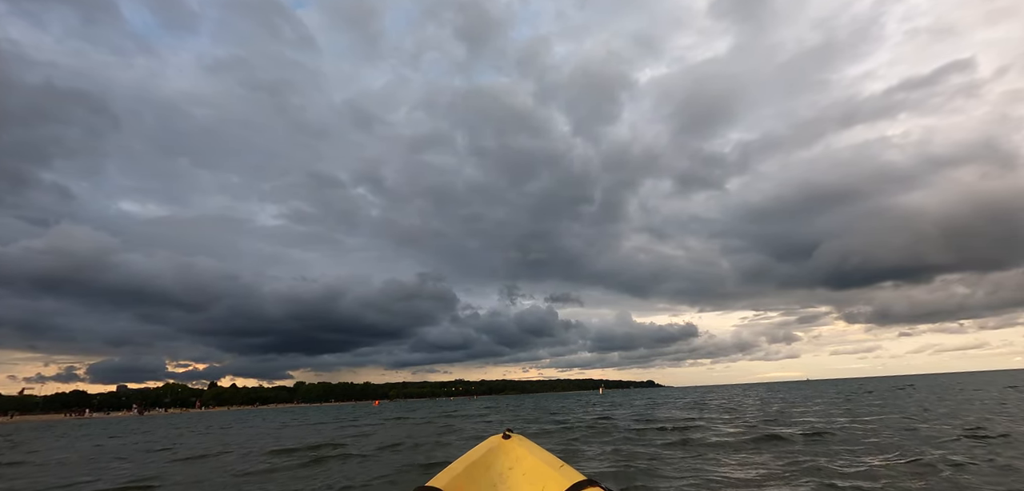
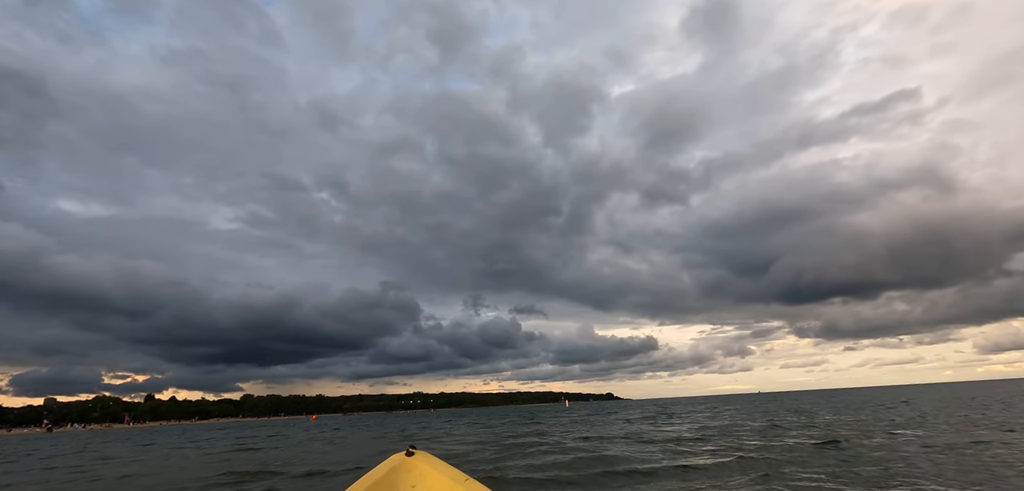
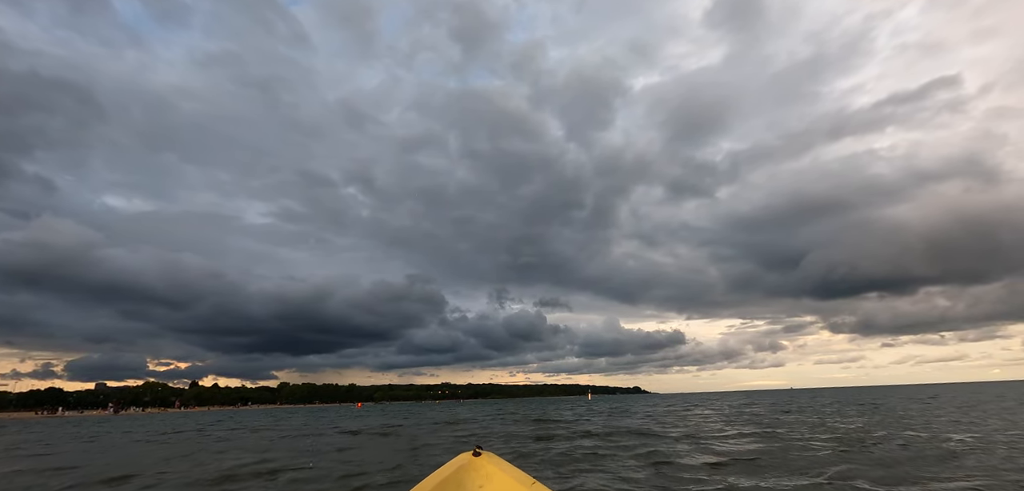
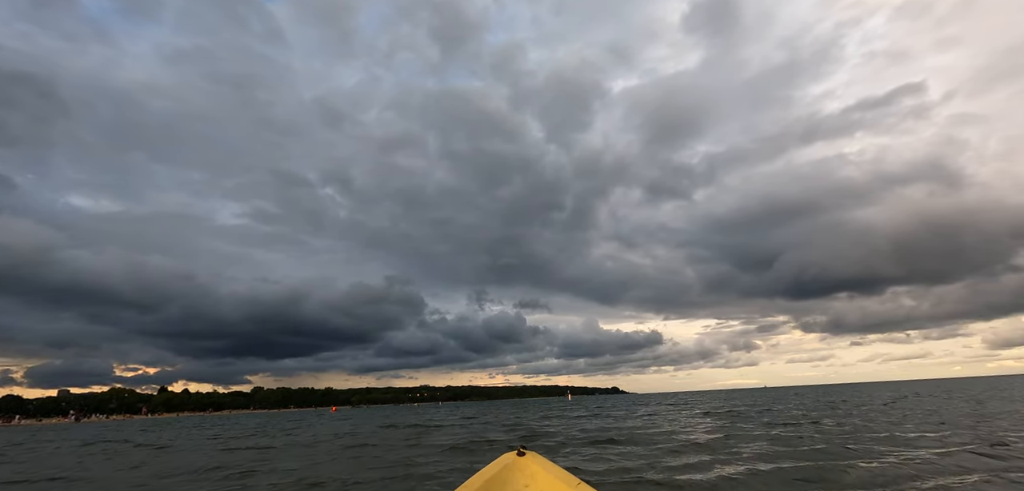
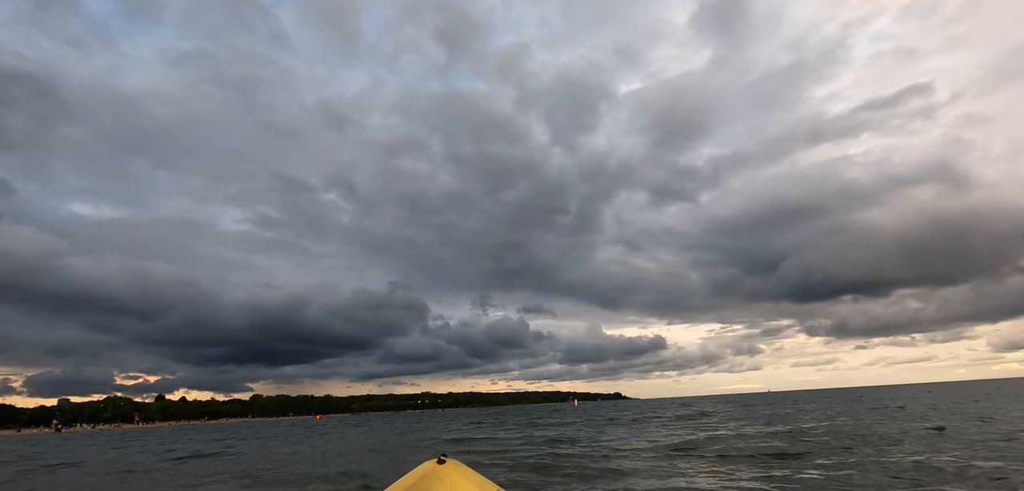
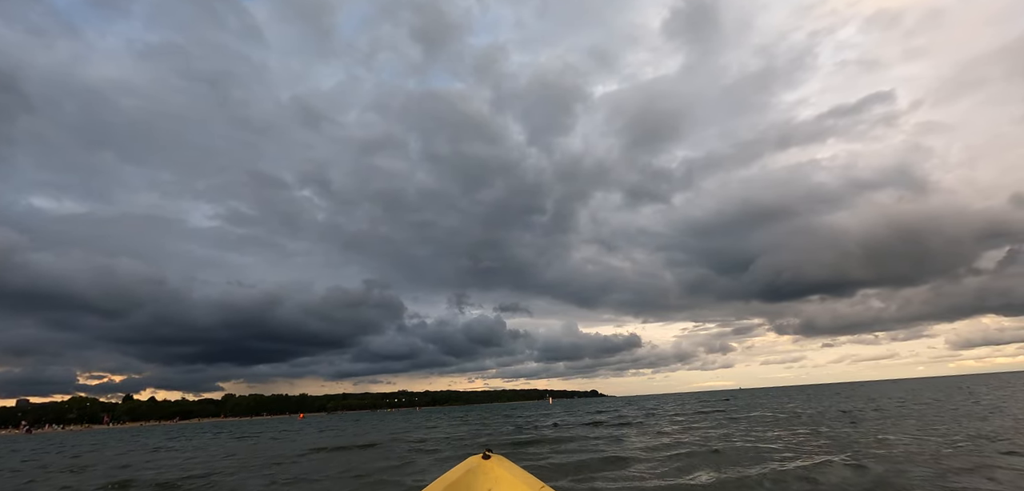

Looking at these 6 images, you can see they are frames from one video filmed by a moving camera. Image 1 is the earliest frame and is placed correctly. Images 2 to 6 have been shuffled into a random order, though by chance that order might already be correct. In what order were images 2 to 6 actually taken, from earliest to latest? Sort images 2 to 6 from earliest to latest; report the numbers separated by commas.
3, 4, 6, 2, 5
